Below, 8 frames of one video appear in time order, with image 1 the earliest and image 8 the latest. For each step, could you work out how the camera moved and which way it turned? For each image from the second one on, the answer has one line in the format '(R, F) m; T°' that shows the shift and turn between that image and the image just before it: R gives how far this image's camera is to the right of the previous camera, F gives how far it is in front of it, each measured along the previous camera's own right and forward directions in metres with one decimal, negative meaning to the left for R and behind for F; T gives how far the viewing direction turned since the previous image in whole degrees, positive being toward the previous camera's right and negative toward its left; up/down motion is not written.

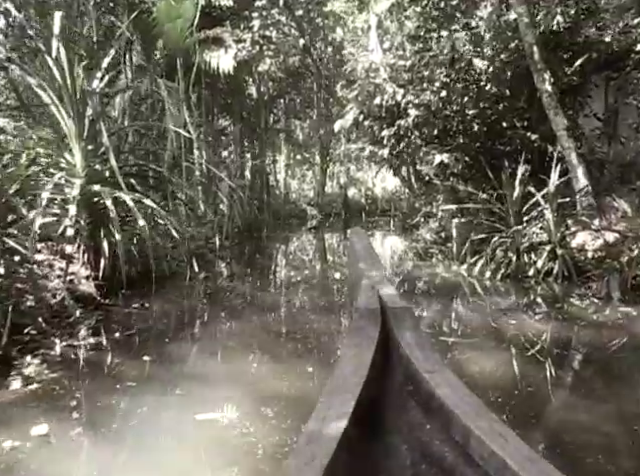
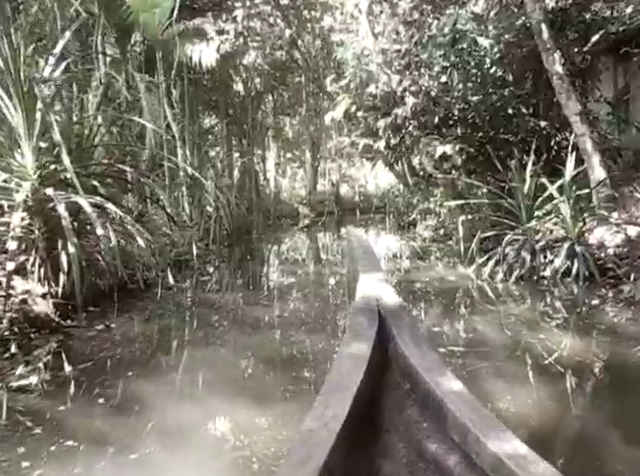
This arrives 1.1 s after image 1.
(0.0, +0.4) m; +1°
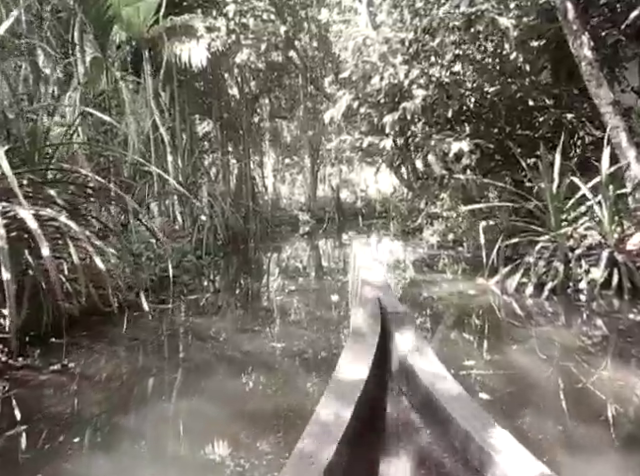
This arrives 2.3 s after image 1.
(0.0, +0.4) m; 0°
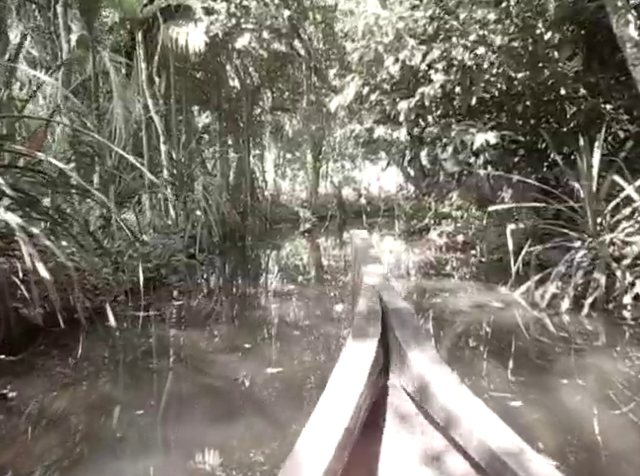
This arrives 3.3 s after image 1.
(0.0, +0.4) m; 0°
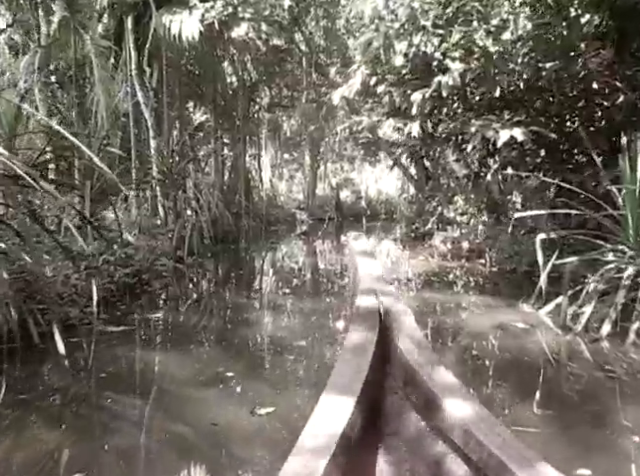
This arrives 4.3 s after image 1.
(0.0, +0.4) m; 0°
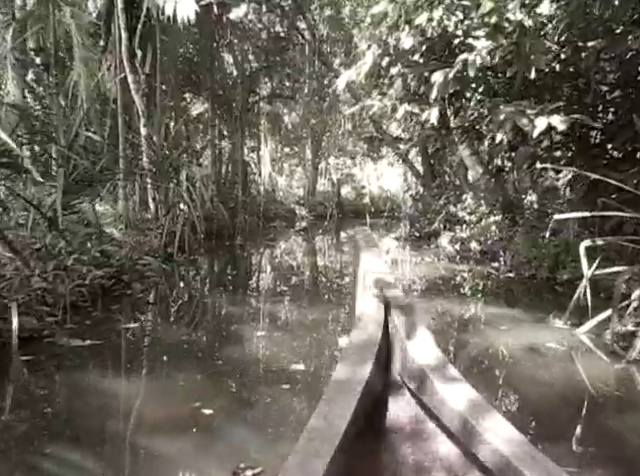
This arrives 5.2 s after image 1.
(0.0, +0.4) m; 0°
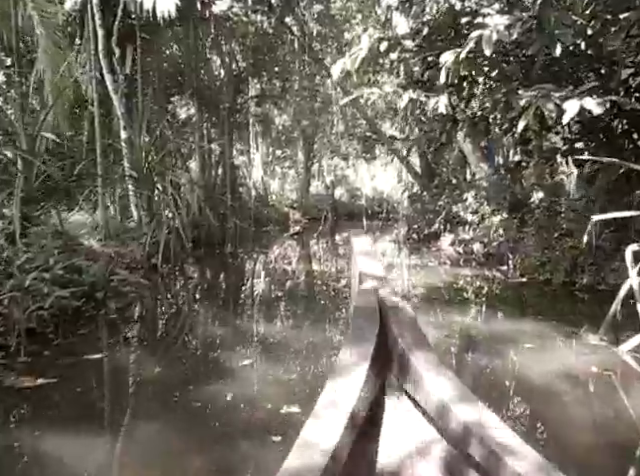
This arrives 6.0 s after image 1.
(0.0, +0.3) m; +1°
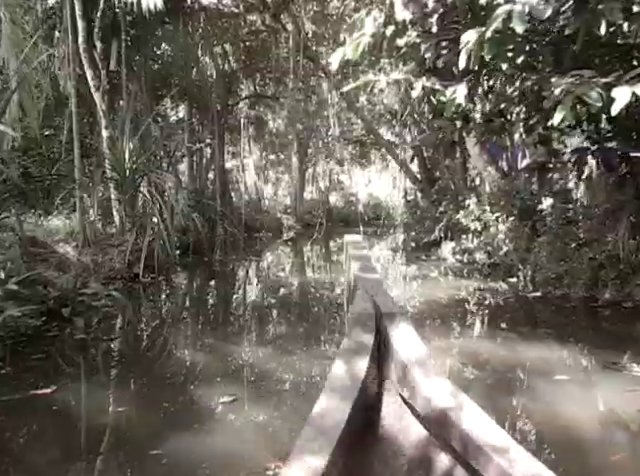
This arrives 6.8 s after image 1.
(0.0, +0.3) m; +1°
